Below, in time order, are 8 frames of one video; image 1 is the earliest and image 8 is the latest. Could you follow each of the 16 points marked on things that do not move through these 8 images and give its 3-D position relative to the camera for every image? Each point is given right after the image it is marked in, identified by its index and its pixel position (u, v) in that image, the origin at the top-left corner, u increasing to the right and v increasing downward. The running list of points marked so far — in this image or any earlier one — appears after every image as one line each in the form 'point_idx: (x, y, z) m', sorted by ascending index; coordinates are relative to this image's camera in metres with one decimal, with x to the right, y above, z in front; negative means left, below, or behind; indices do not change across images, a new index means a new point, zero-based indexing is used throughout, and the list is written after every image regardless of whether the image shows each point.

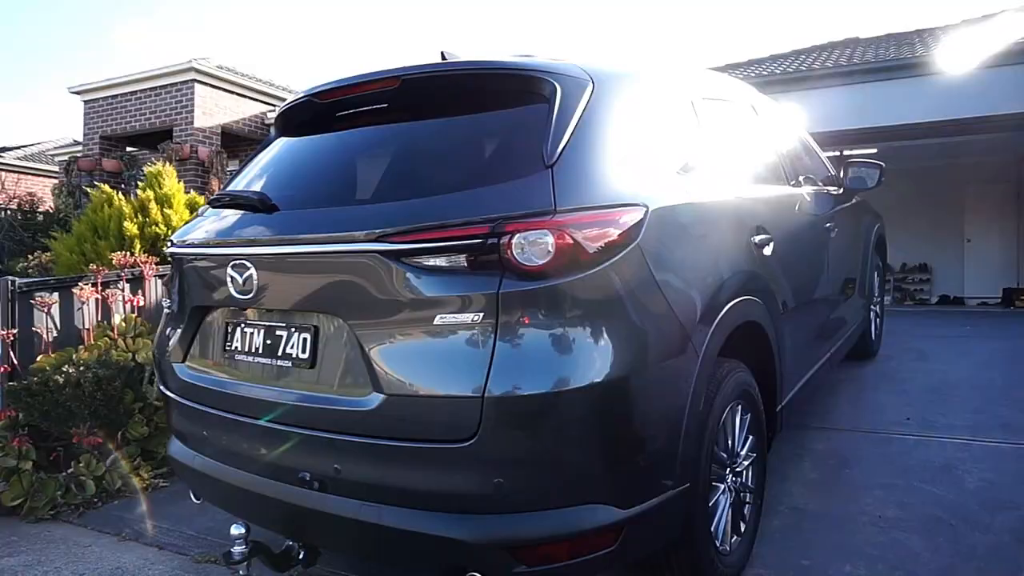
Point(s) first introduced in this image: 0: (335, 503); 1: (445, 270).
0: (-0.5, -0.6, +2.1) m
1: (-0.2, 0.0, +1.9) m
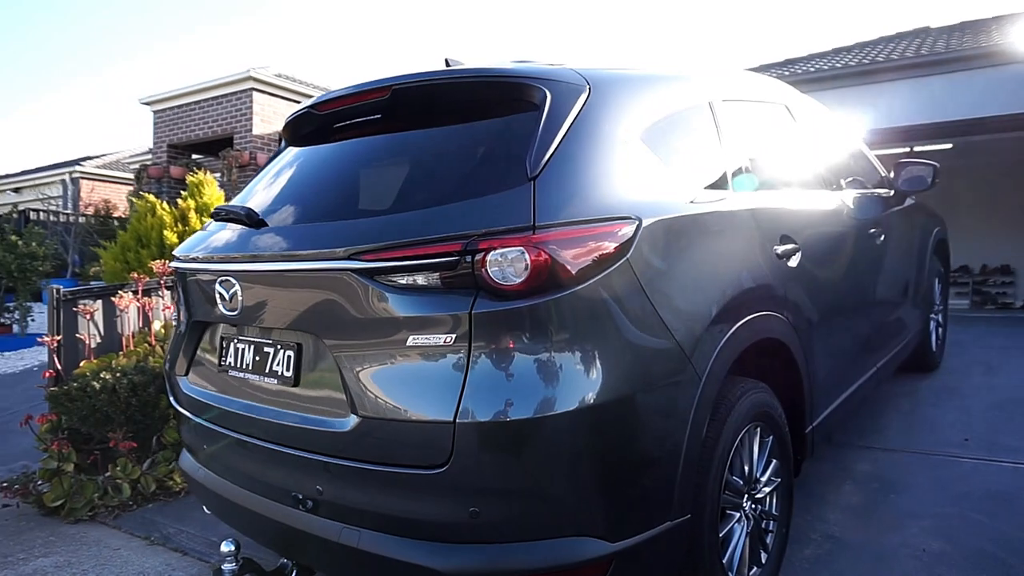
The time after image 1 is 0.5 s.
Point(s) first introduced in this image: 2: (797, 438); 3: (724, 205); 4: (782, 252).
0: (-0.6, -0.7, +2.0) m
1: (-0.3, 0.0, +1.8) m
2: (+1.1, -0.6, +2.8) m
3: (+0.7, +0.3, +2.4) m
4: (+1.0, +0.1, +2.6) m
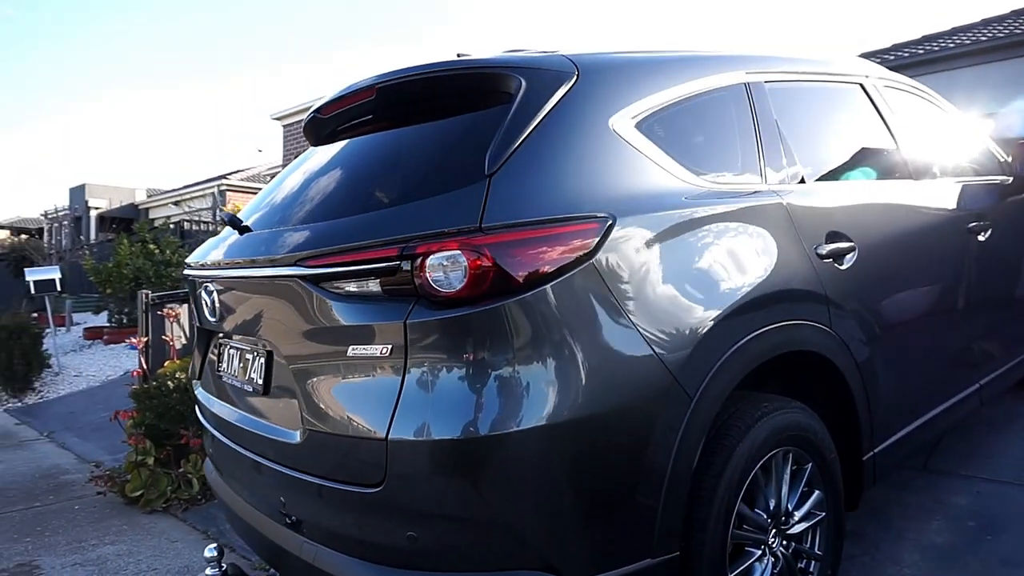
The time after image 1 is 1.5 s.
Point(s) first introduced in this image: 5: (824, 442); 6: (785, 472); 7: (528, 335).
0: (-0.6, -0.7, +2.0) m
1: (-0.4, 0.0, +1.7) m
2: (+1.2, -0.6, +2.4) m
3: (+0.7, +0.3, +2.2) m
4: (+1.0, +0.1, +2.3) m
5: (+1.0, -0.5, +2.3) m
6: (+0.8, -0.6, +2.2) m
7: (+0.1, -0.1, +1.6) m
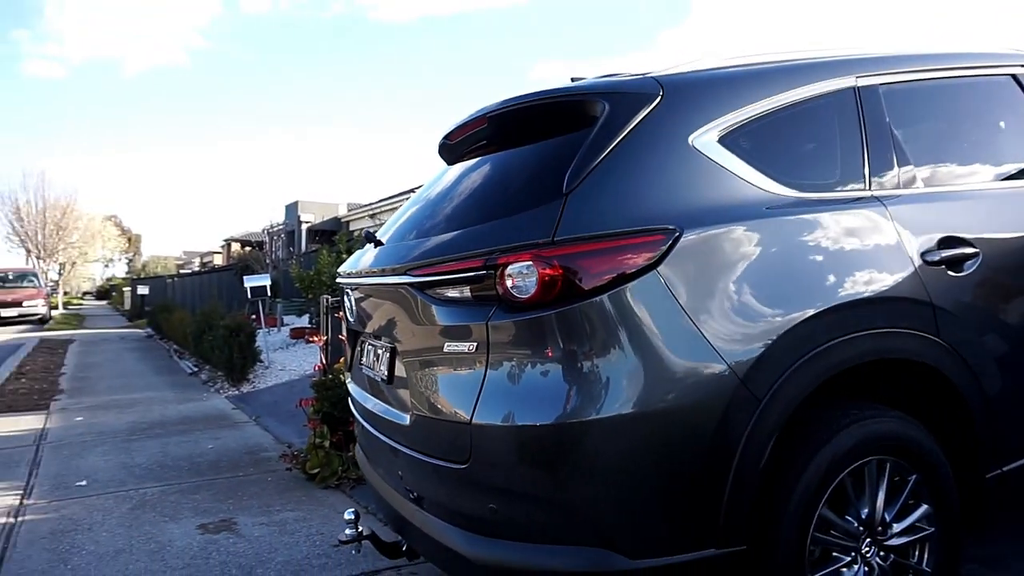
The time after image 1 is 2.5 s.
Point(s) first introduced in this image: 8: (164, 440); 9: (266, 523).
0: (-0.3, -0.7, +2.3) m
1: (-0.2, 0.0, +2.0) m
2: (+1.5, -0.6, +2.3) m
3: (+1.0, +0.2, +2.2) m
4: (+1.3, +0.1, +2.2) m
5: (+1.3, -0.5, +2.2) m
6: (+1.1, -0.6, +2.1) m
7: (+0.2, -0.1, +1.8) m
8: (-3.0, -1.3, +6.0) m
9: (-1.3, -1.3, +3.8) m
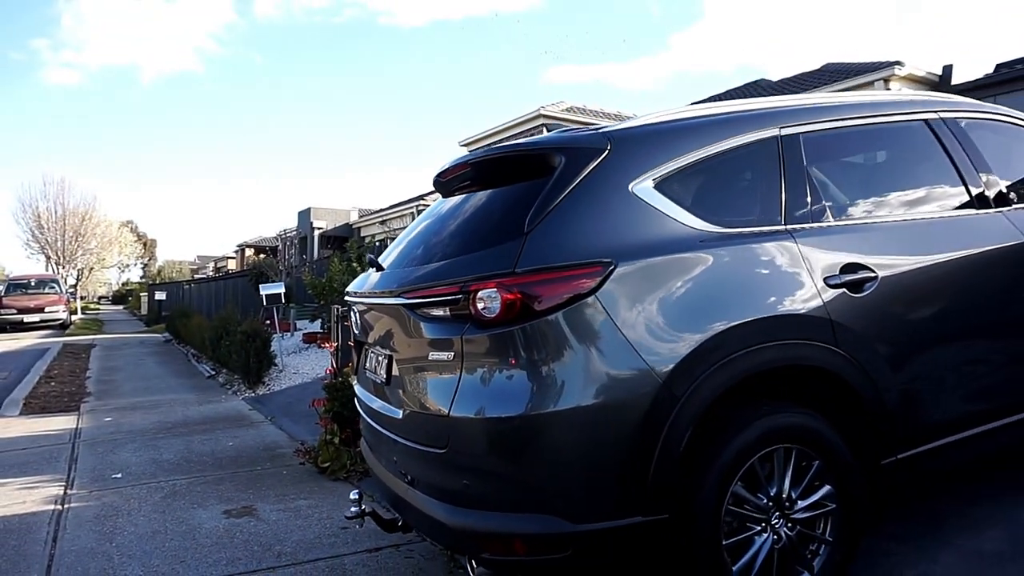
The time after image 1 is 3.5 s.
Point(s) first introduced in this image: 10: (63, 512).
0: (-0.4, -0.8, +2.8) m
1: (-0.3, -0.1, +2.5) m
2: (+1.4, -0.7, +2.8) m
3: (+0.9, +0.2, +2.6) m
4: (+1.3, 0.0, +2.7) m
5: (+1.2, -0.6, +2.6) m
6: (+1.0, -0.7, +2.6) m
7: (+0.1, -0.2, +2.3) m
8: (-3.0, -1.4, +6.5) m
9: (-1.4, -1.3, +4.3) m
10: (-2.8, -1.4, +4.3) m
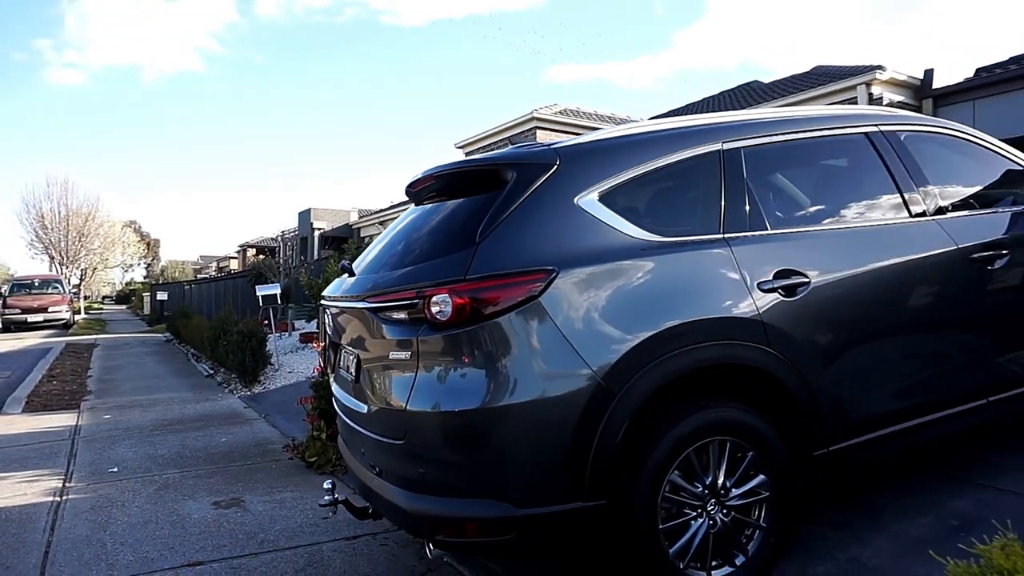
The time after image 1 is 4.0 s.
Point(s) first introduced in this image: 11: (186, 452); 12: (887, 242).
0: (-0.6, -0.8, +3.0) m
1: (-0.4, -0.1, +2.7) m
2: (+1.2, -0.7, +3.0) m
3: (+0.7, +0.2, +2.8) m
4: (+1.1, 0.0, +2.9) m
5: (+1.0, -0.6, +2.8) m
6: (+0.8, -0.7, +2.8) m
7: (0.0, -0.2, +2.5) m
8: (-3.1, -1.4, +6.8) m
9: (-1.6, -1.4, +4.5) m
10: (-2.9, -1.4, +4.6) m
11: (-2.8, -1.4, +6.0) m
12: (+1.7, +0.2, +3.2) m
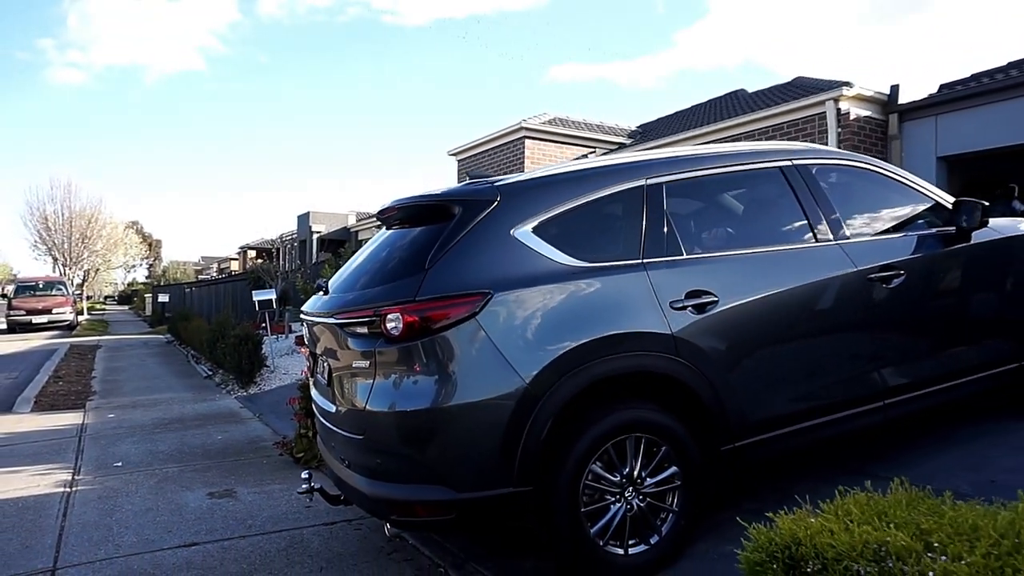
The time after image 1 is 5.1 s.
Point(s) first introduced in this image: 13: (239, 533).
0: (-0.8, -0.9, +3.5) m
1: (-0.7, -0.2, +3.2) m
2: (+1.0, -0.8, +3.5) m
3: (+0.5, +0.1, +3.3) m
4: (+0.8, -0.1, +3.4) m
5: (+0.8, -0.7, +3.3) m
6: (+0.6, -0.8, +3.3) m
7: (-0.3, -0.3, +3.0) m
8: (-3.4, -1.5, +7.3) m
9: (-1.8, -1.4, +5.0) m
10: (-3.2, -1.5, +5.1) m
11: (-3.0, -1.5, +6.5) m
12: (+1.5, +0.1, +3.7) m
13: (-1.6, -1.4, +4.1) m
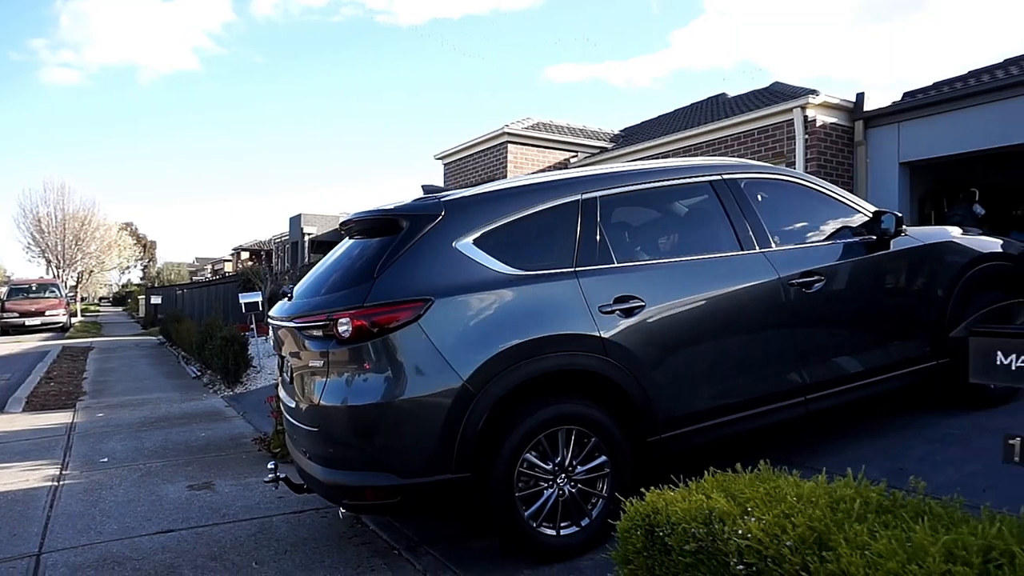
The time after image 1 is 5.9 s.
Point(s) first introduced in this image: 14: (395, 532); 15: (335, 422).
0: (-1.1, -0.9, +3.8) m
1: (-1.0, -0.2, +3.5) m
2: (+0.7, -0.8, +3.8) m
3: (+0.2, 0.0, +3.7) m
4: (+0.5, -0.1, +3.7) m
5: (+0.5, -0.7, +3.7) m
6: (+0.3, -0.8, +3.6) m
7: (-0.6, -0.3, +3.3) m
8: (-3.7, -1.5, +7.6) m
9: (-2.1, -1.5, +5.3) m
10: (-3.5, -1.5, +5.4) m
11: (-3.3, -1.5, +6.8) m
12: (+1.2, +0.1, +4.0) m
13: (-1.9, -1.5, +4.5) m
14: (-0.7, -1.4, +4.1) m
15: (-0.9, -0.7, +3.4) m
